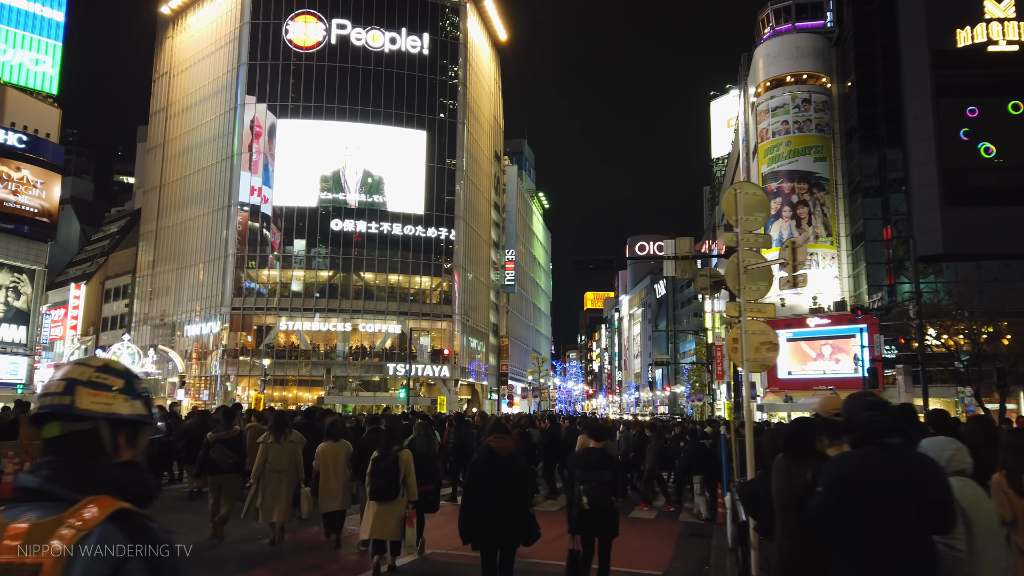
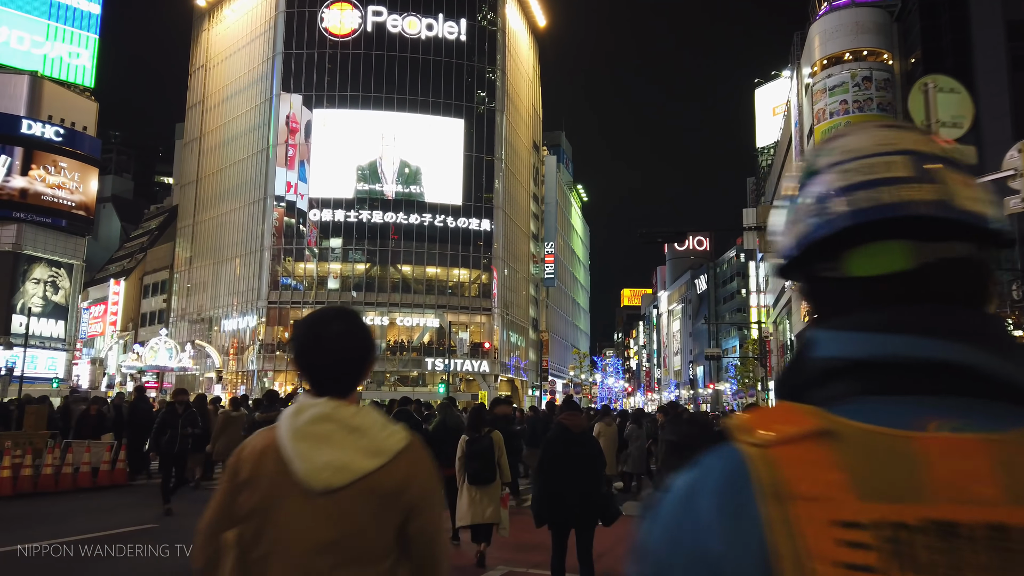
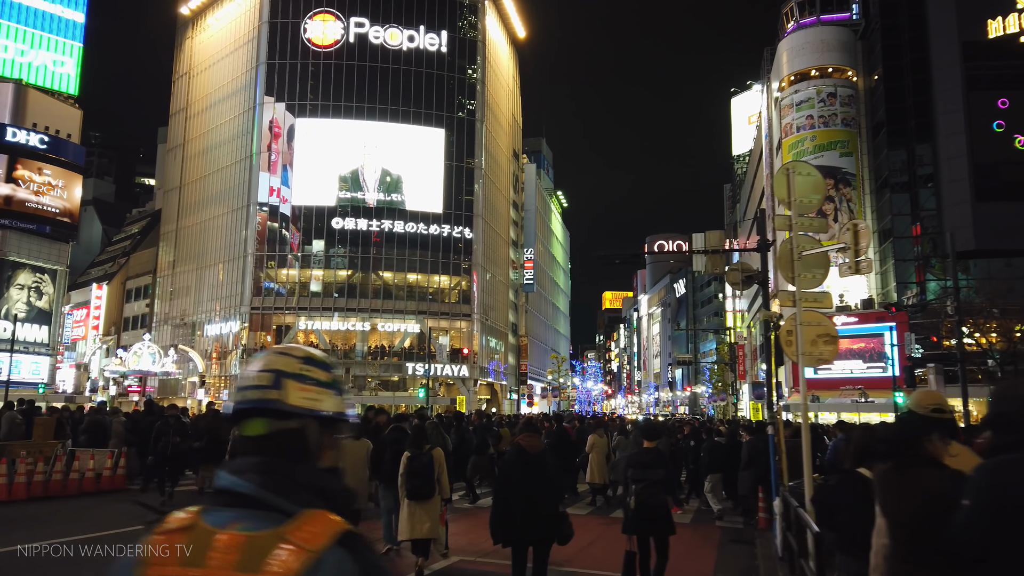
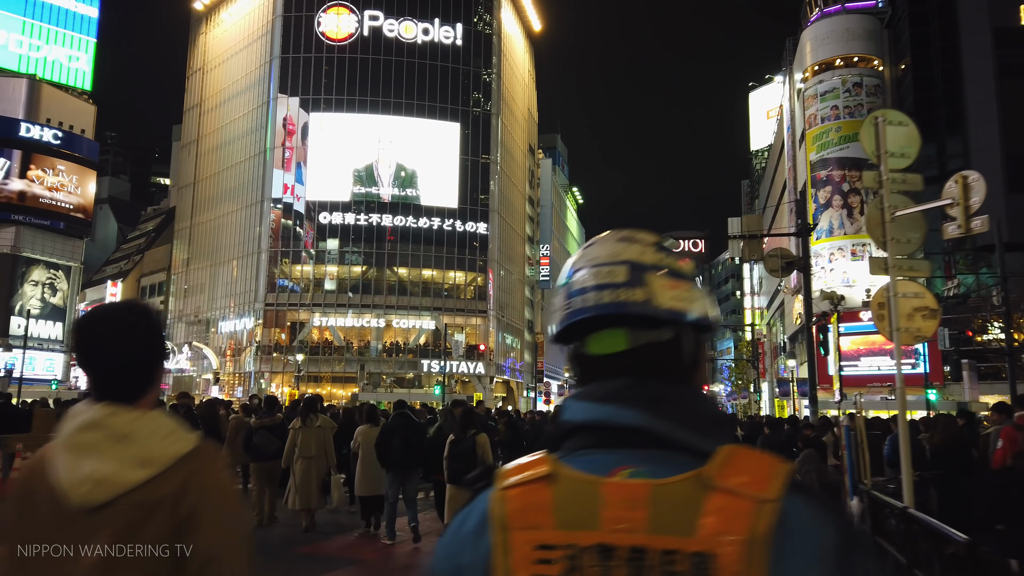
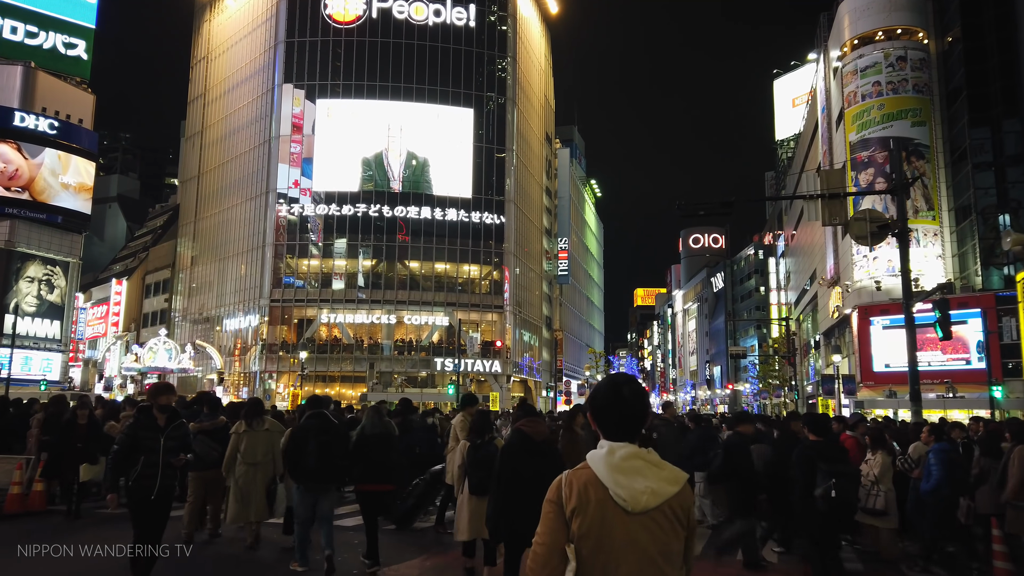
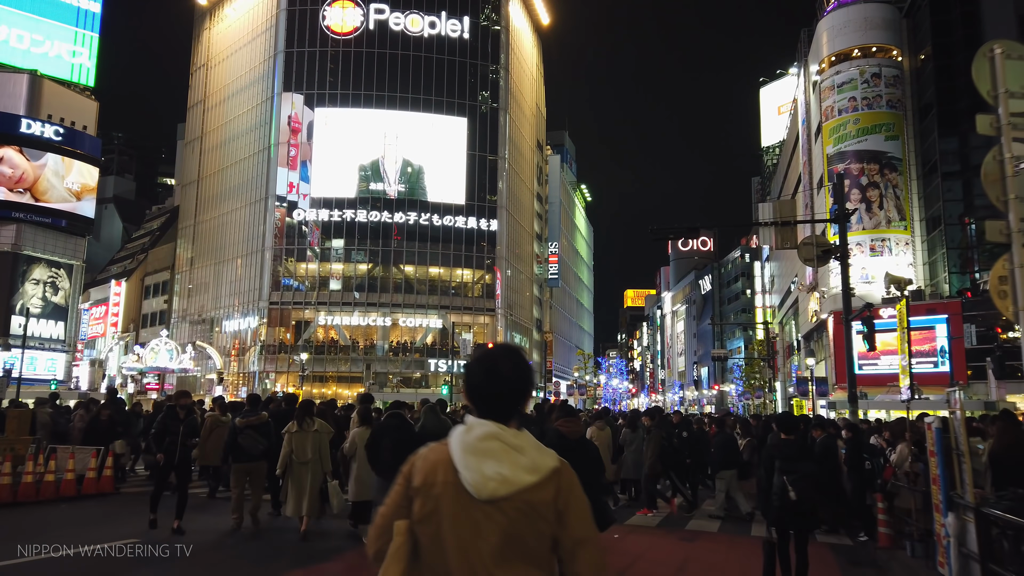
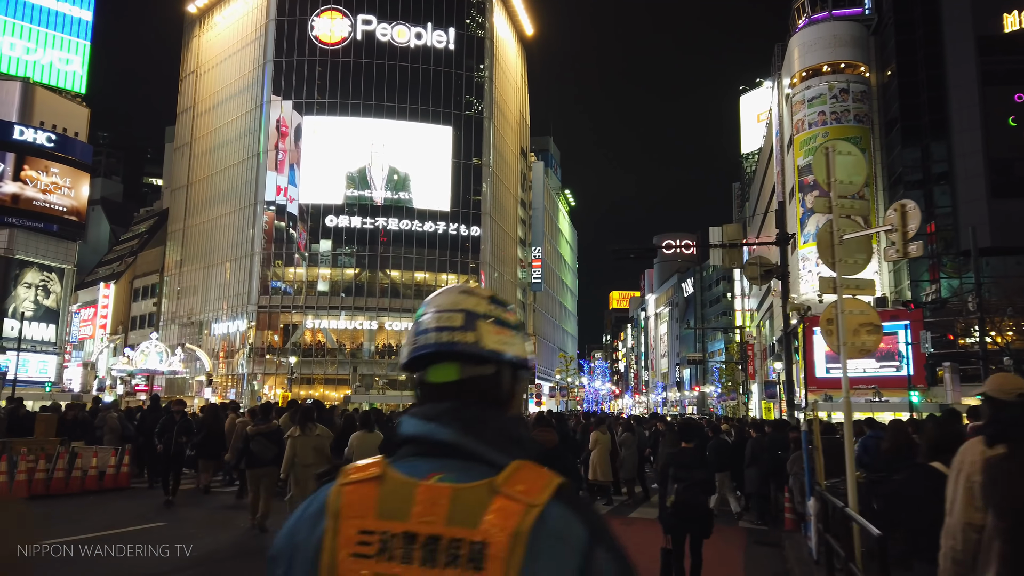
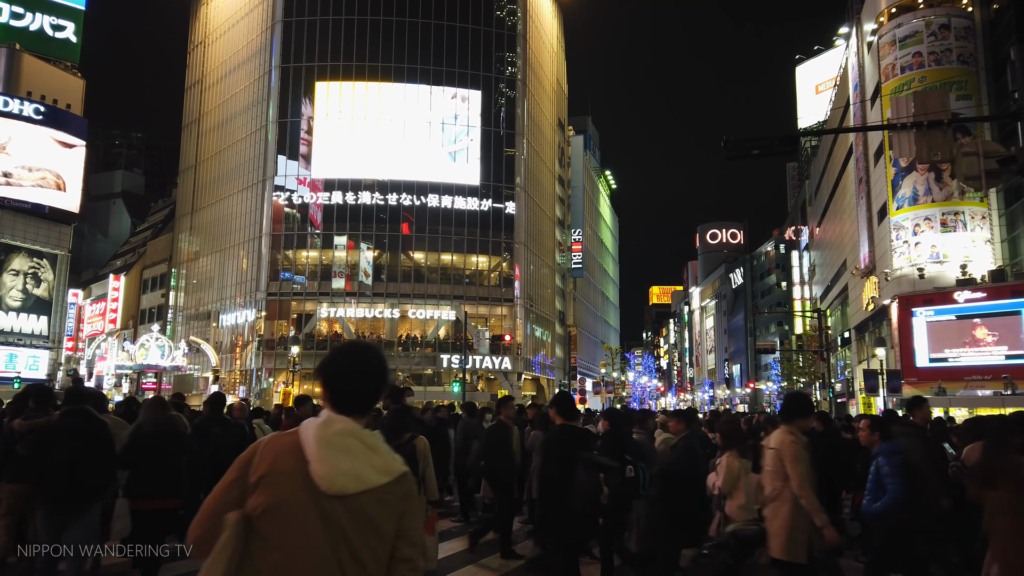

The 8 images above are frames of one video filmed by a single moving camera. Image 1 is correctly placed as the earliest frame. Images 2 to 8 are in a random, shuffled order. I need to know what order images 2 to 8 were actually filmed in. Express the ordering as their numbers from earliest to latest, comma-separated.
3, 7, 4, 2, 6, 5, 8
